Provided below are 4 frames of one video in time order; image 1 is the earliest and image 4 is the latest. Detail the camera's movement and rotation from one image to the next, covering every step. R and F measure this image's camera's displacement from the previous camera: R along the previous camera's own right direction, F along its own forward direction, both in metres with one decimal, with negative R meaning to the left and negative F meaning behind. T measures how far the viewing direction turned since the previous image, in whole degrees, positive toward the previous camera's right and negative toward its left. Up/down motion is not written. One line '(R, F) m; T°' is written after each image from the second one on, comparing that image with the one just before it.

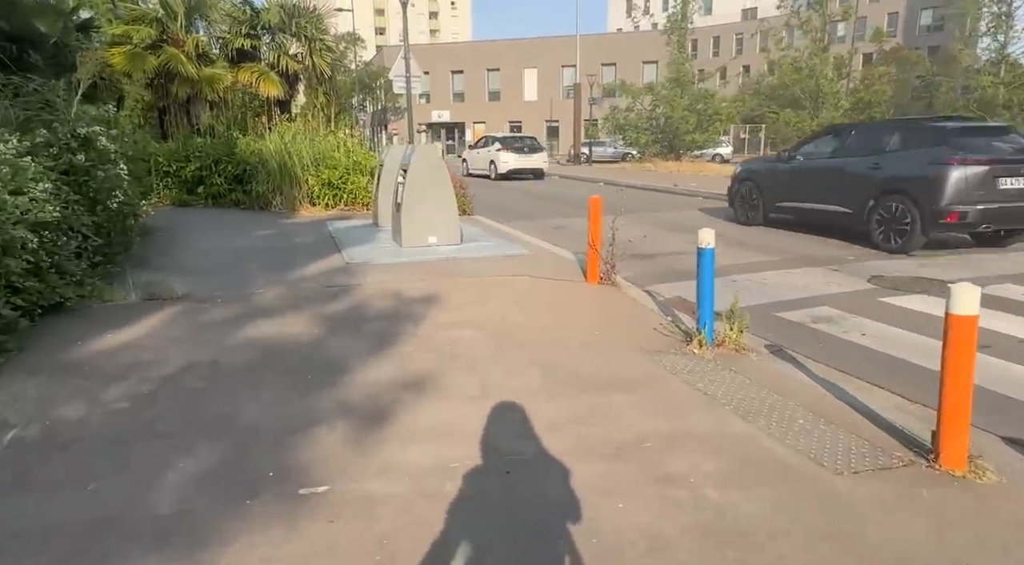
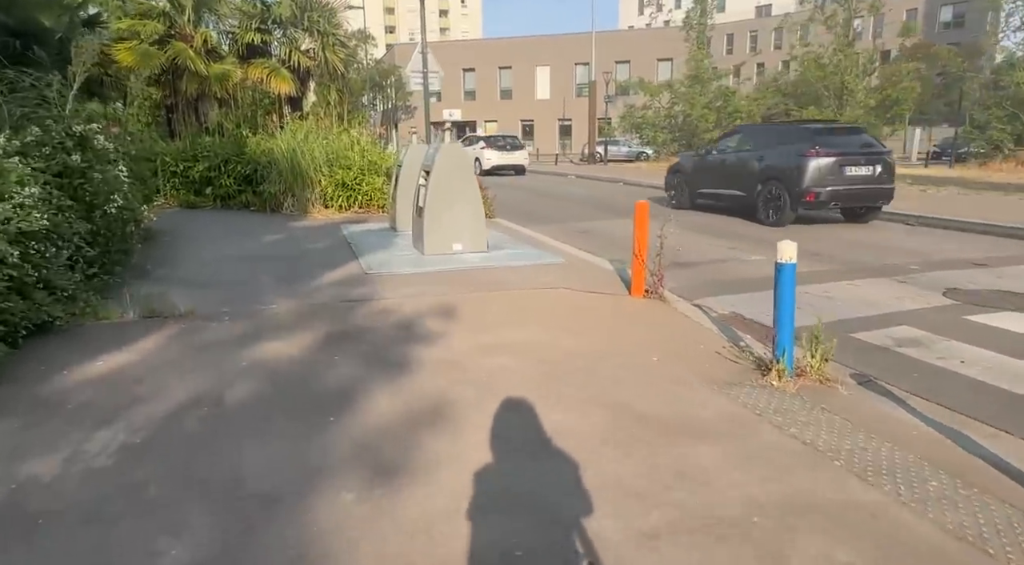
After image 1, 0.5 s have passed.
(-0.3, +0.7) m; -1°
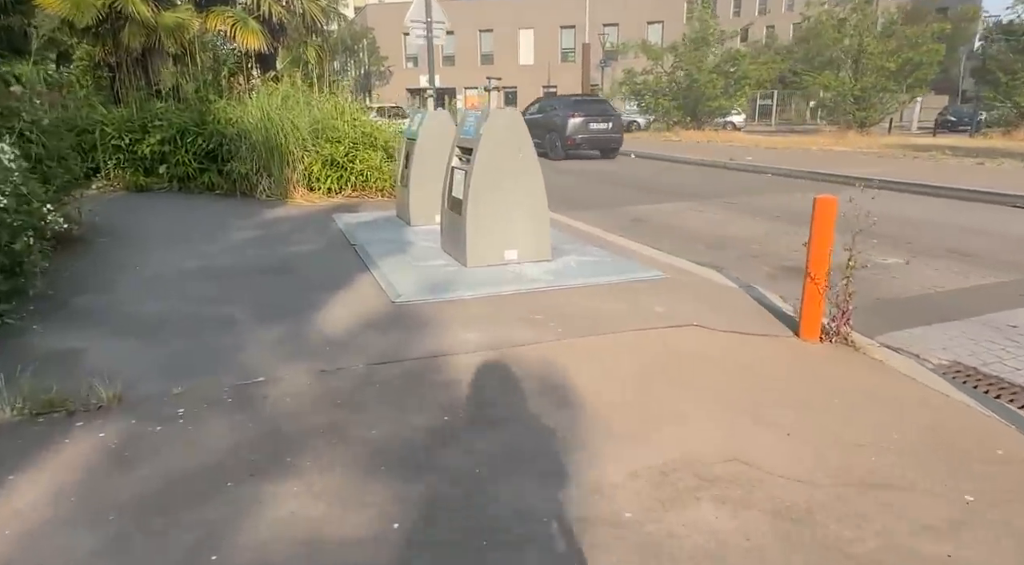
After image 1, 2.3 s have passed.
(-0.9, +2.4) m; +2°
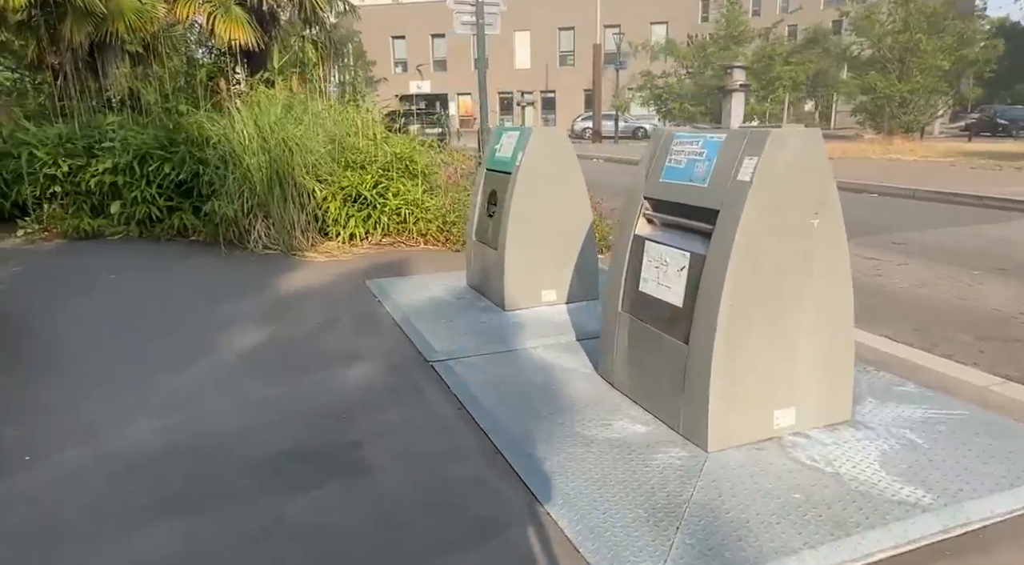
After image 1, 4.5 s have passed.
(-1.3, +3.1) m; +1°
